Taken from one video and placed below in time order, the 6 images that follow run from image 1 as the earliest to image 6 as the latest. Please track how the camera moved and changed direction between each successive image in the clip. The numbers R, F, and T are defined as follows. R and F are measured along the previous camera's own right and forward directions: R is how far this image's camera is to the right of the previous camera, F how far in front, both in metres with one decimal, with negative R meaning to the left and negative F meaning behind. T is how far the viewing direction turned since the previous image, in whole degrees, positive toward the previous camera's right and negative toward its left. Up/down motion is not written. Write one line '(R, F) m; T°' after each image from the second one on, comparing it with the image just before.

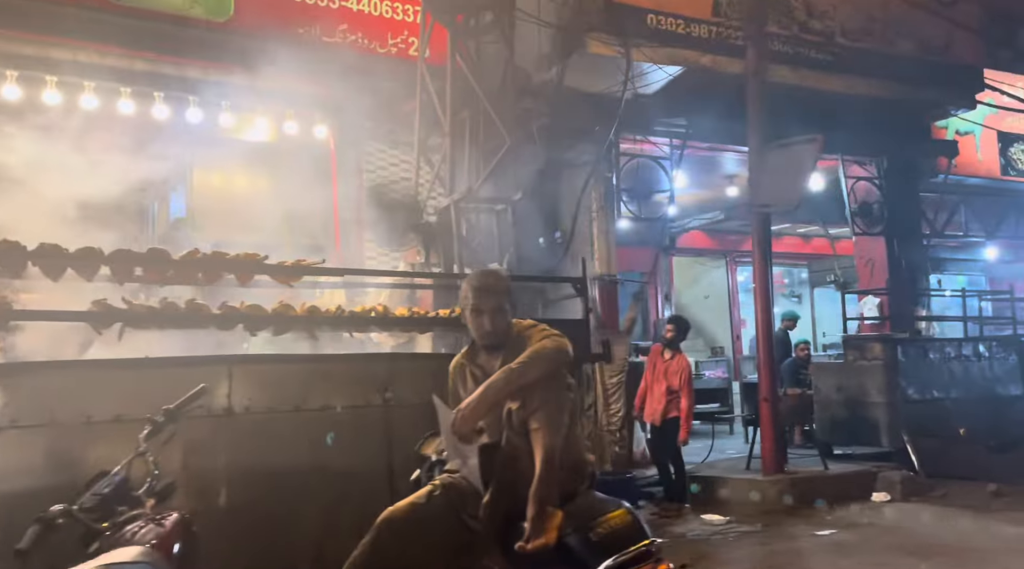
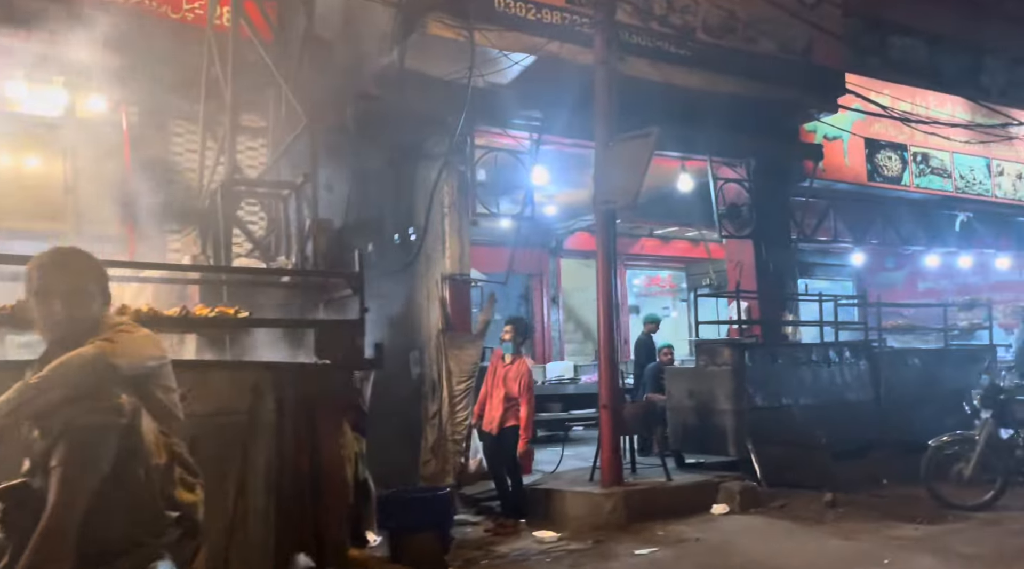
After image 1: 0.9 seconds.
(+0.8, +0.5) m; +6°
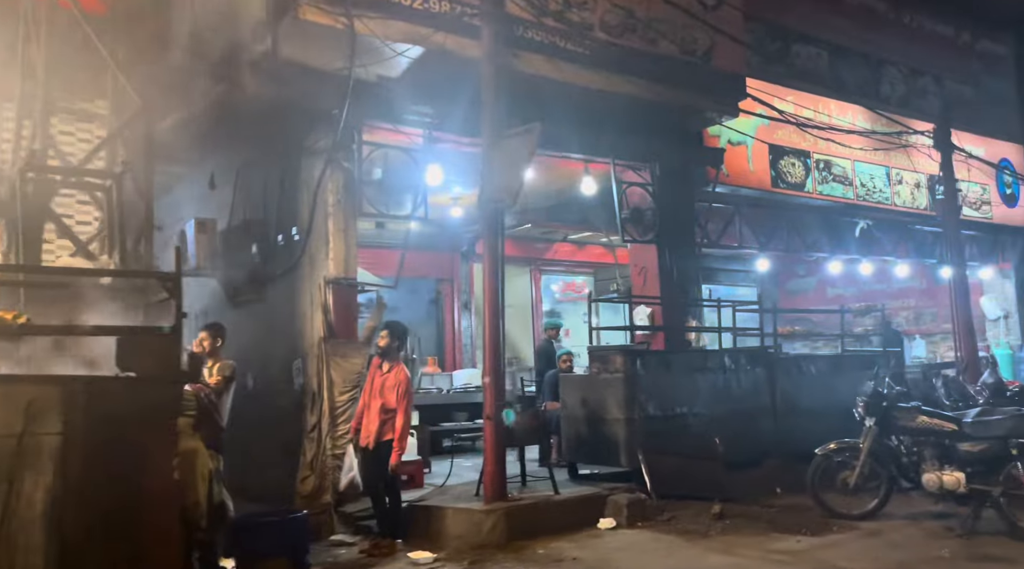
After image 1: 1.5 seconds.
(+0.4, +0.4) m; +5°
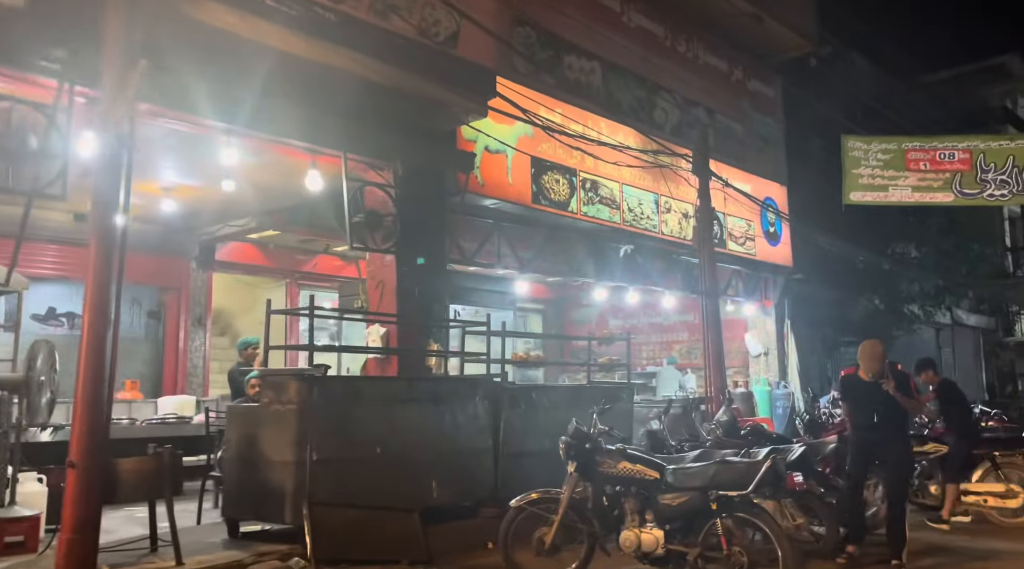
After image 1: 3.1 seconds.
(+1.3, +1.3) m; +13°
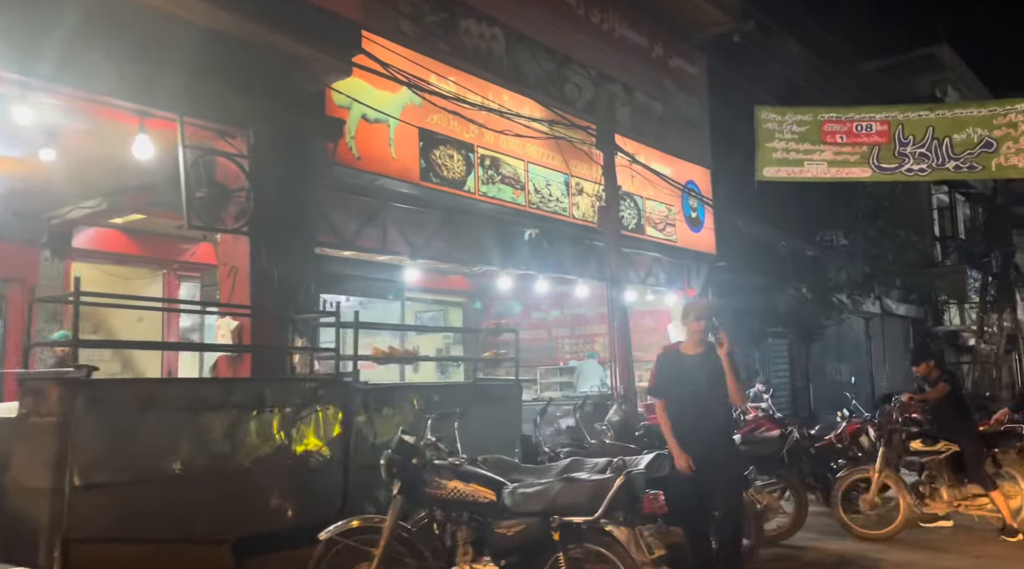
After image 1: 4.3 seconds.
(+0.8, +1.1) m; +4°
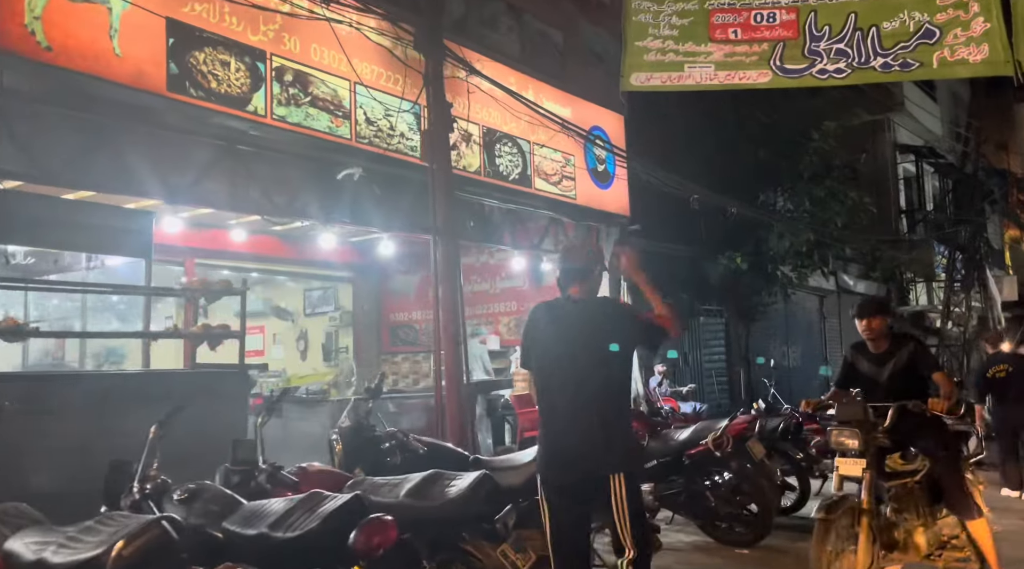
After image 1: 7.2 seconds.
(+1.9, +2.6) m; +1°
